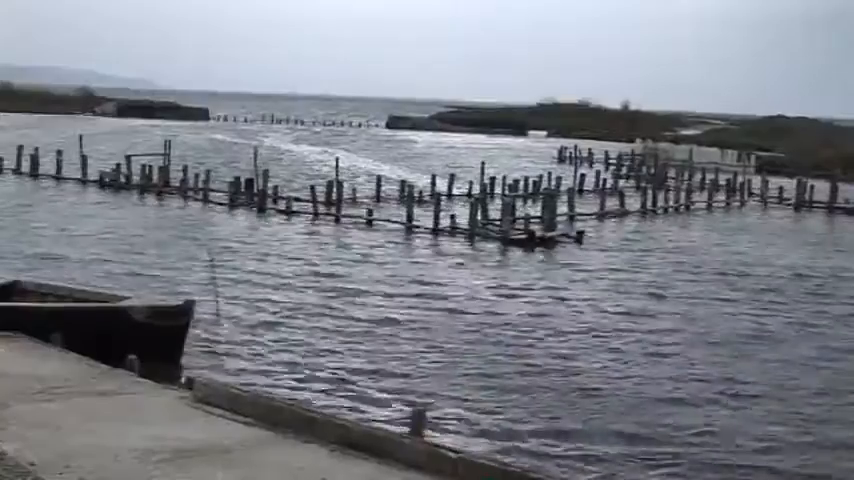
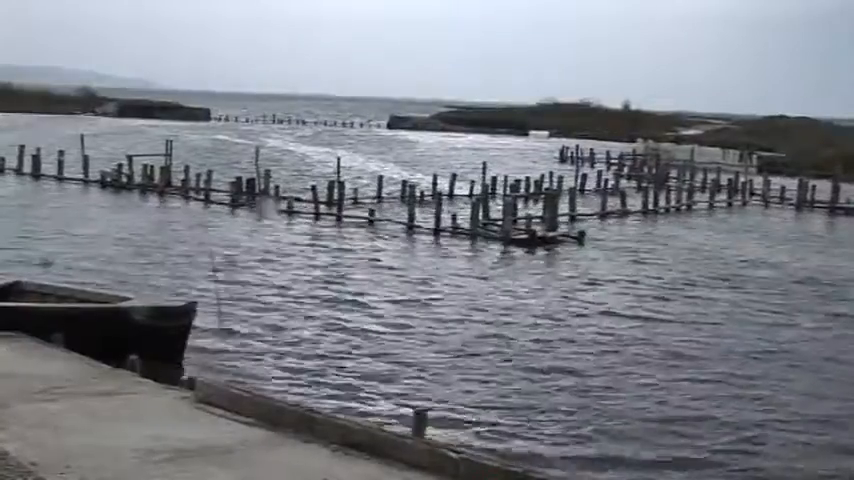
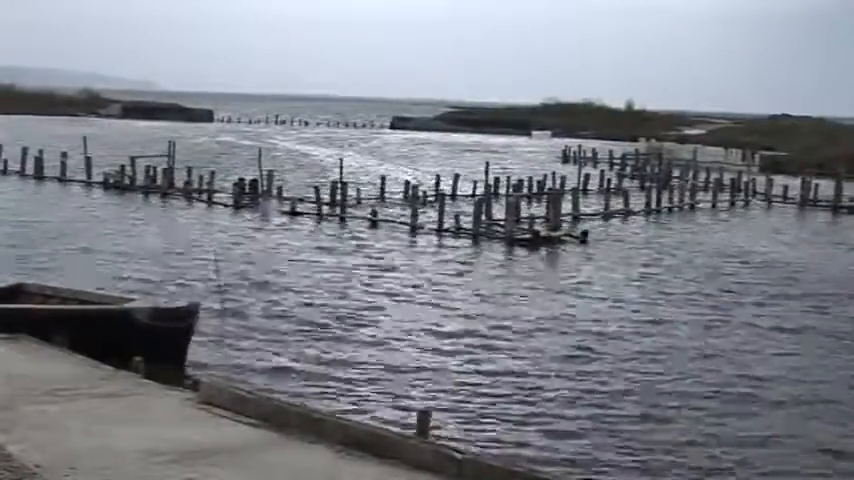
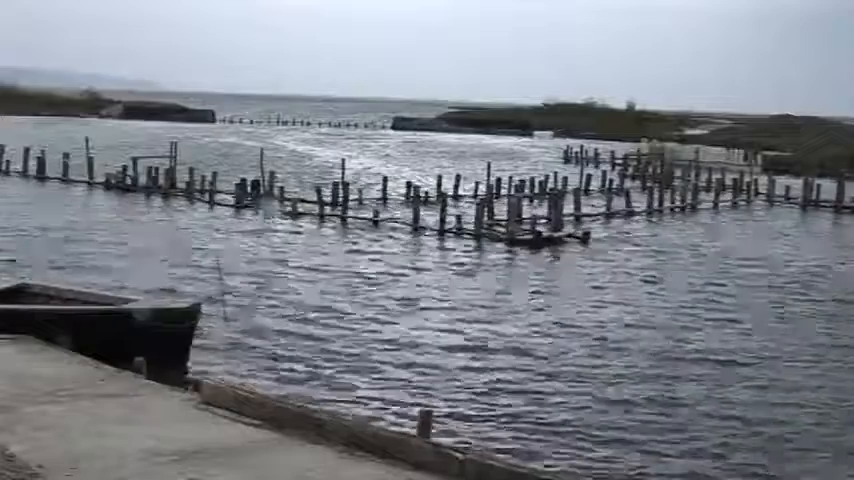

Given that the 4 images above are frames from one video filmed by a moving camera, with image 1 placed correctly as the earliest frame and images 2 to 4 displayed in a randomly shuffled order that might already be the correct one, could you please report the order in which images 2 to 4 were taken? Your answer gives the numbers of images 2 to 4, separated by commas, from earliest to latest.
2, 3, 4
